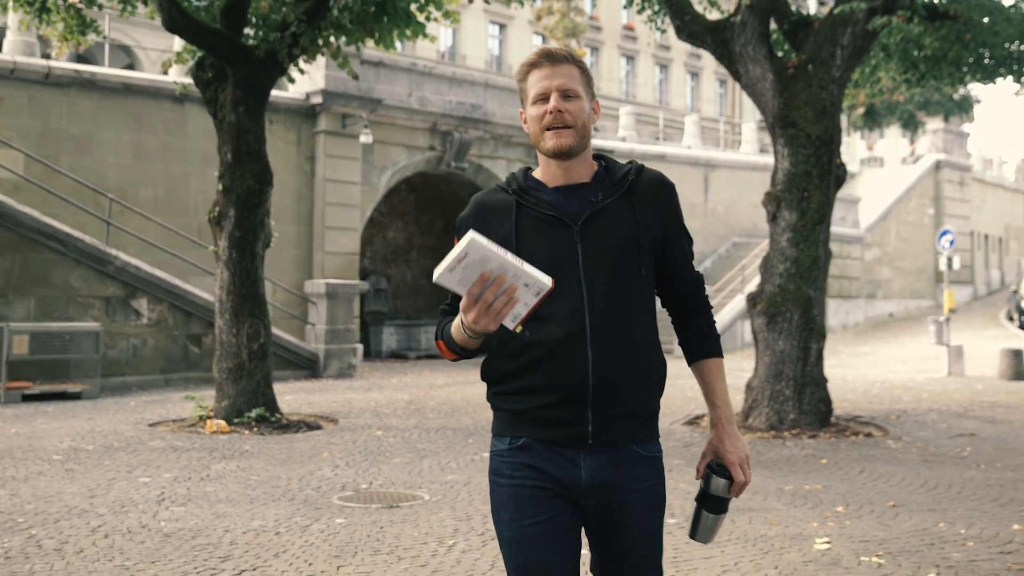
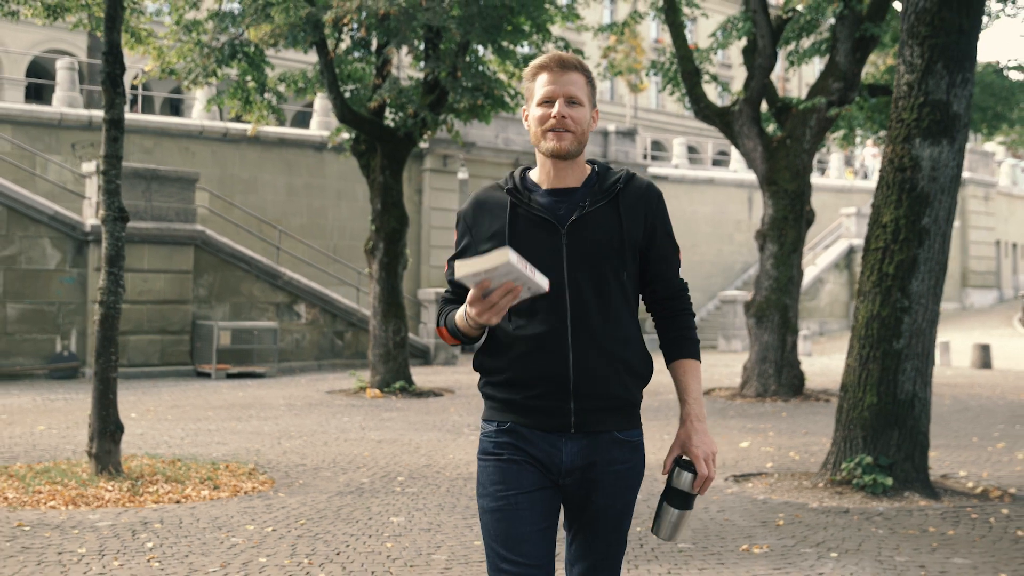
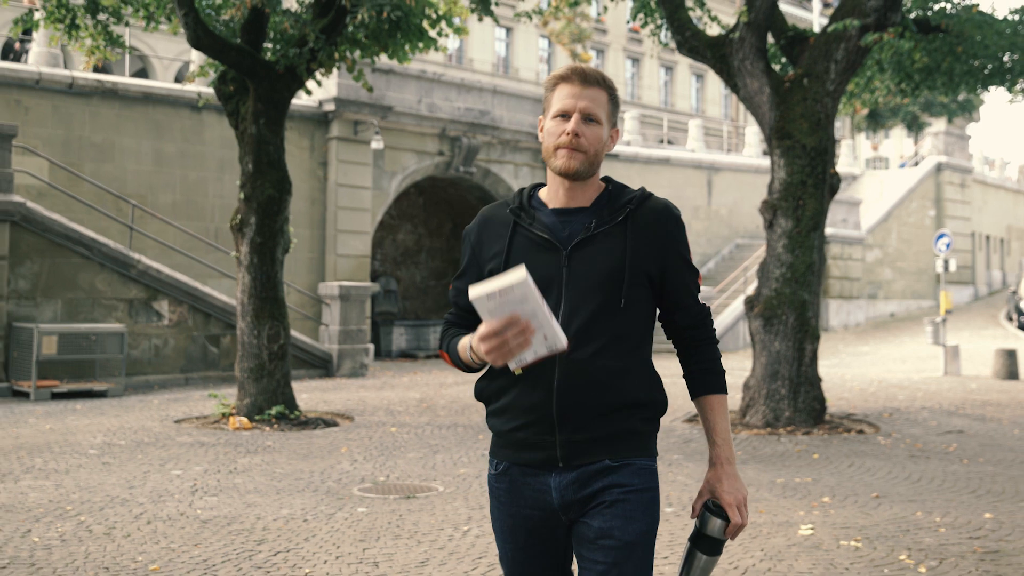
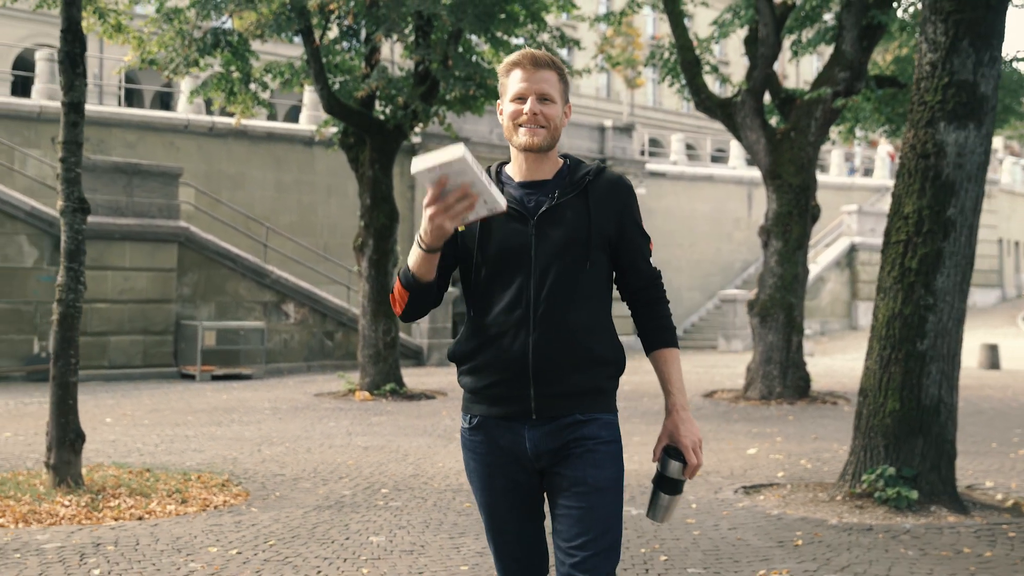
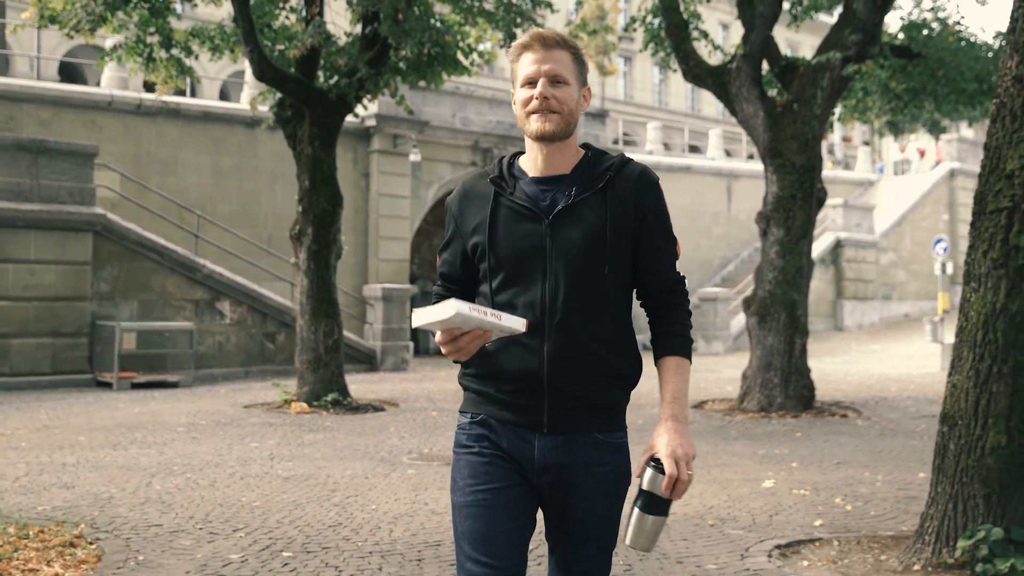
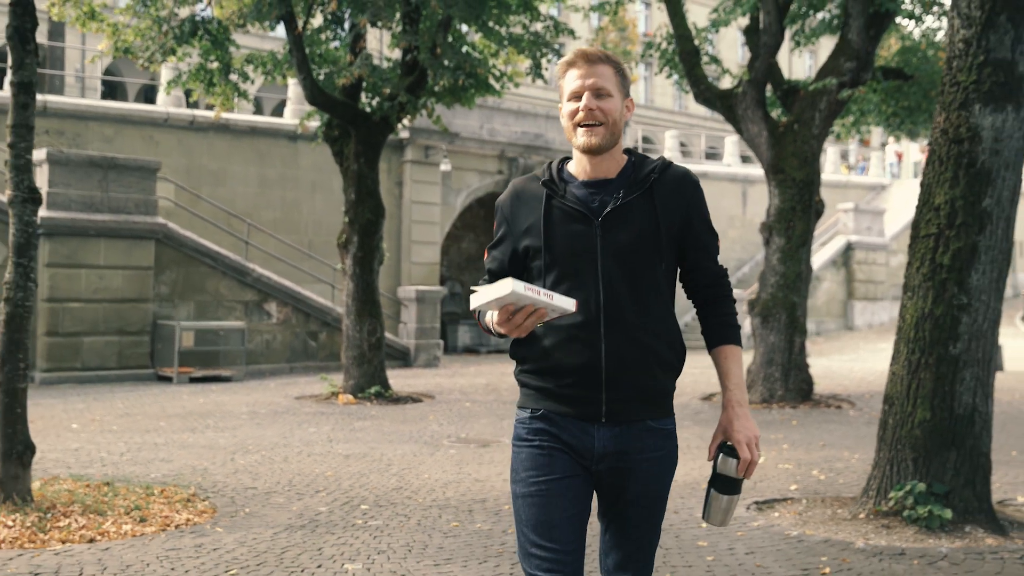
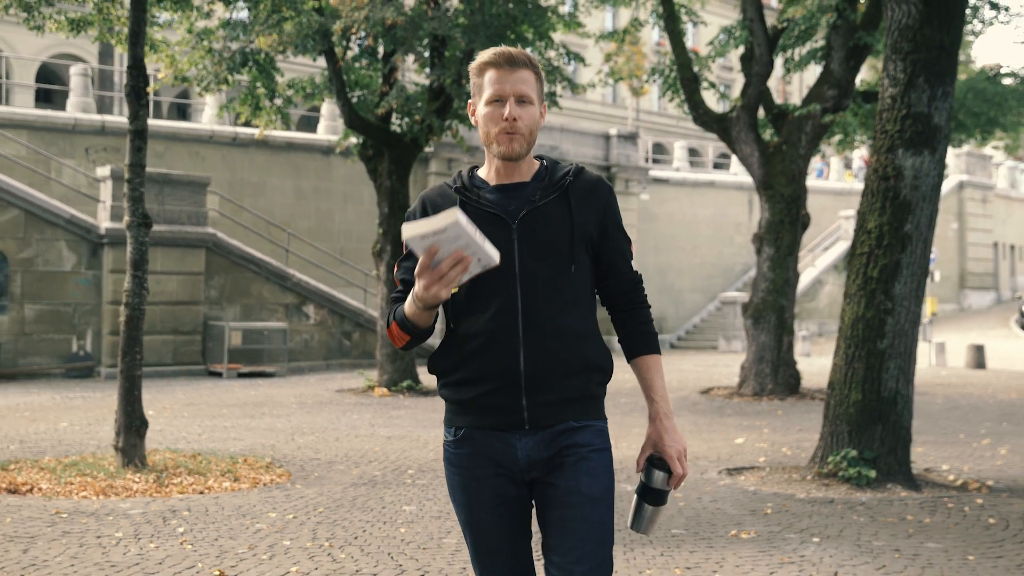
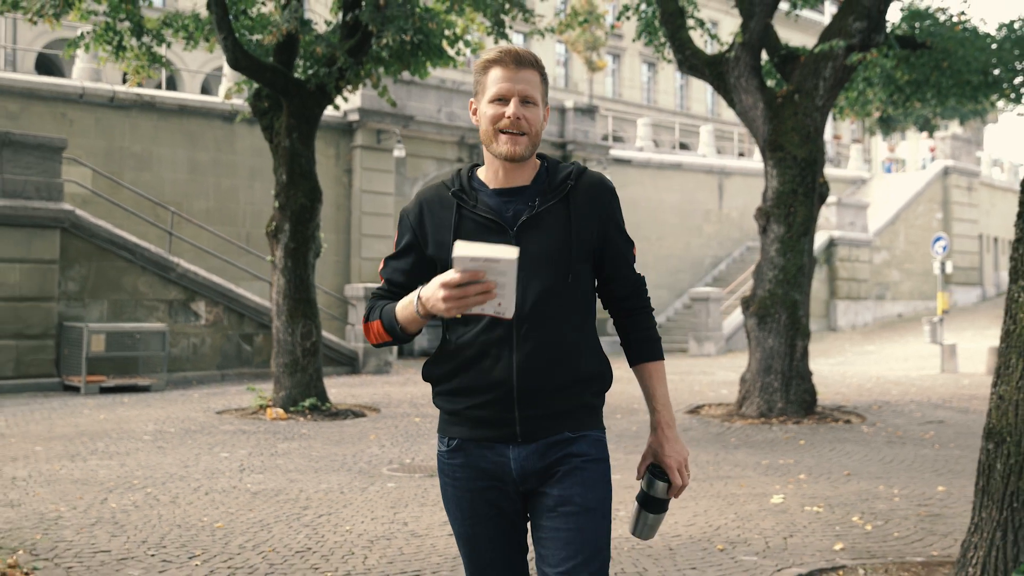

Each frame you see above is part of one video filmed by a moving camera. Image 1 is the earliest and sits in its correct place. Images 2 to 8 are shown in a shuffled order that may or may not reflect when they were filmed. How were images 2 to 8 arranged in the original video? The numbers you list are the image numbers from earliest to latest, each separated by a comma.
3, 8, 5, 6, 4, 2, 7
